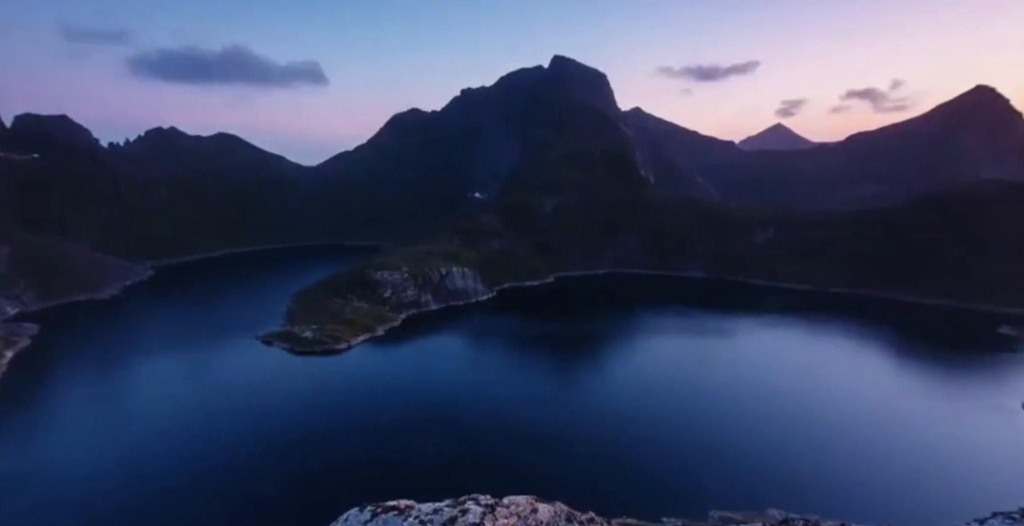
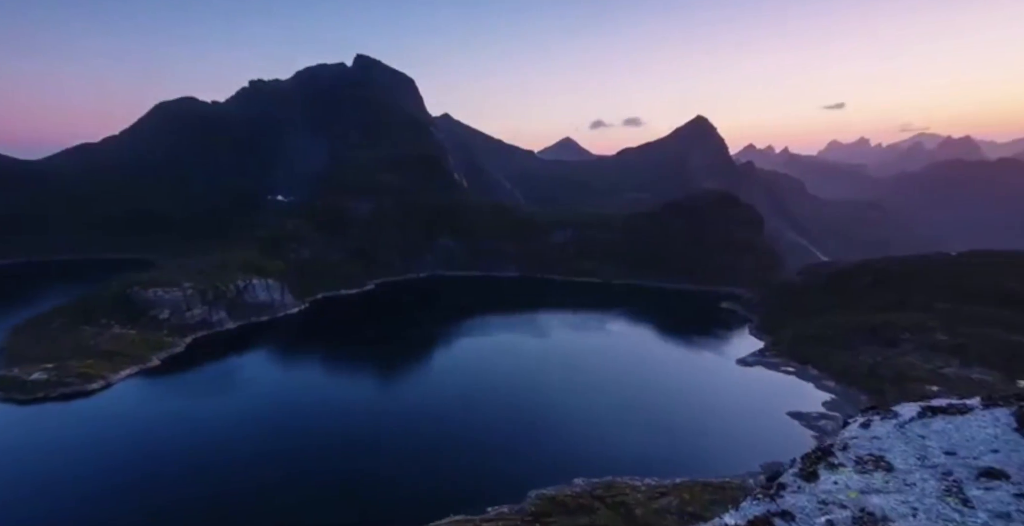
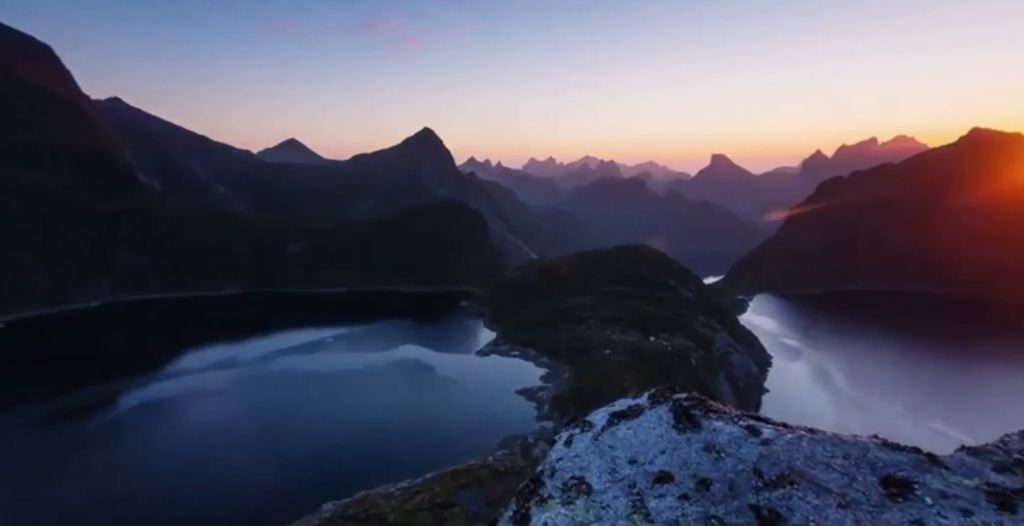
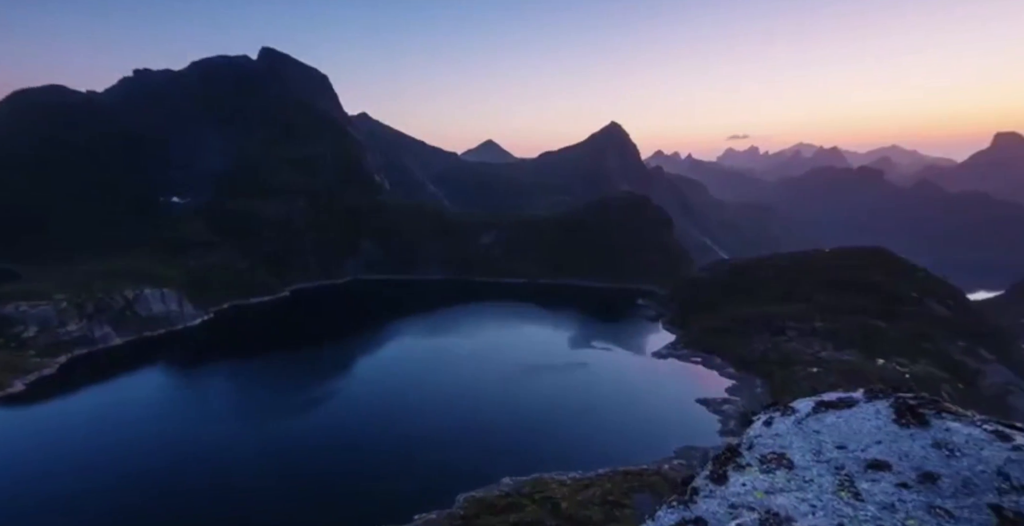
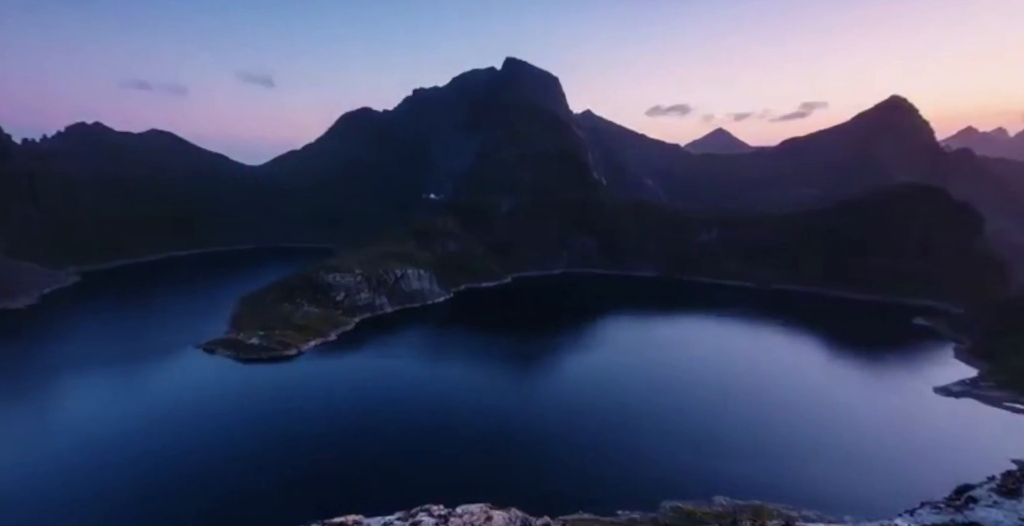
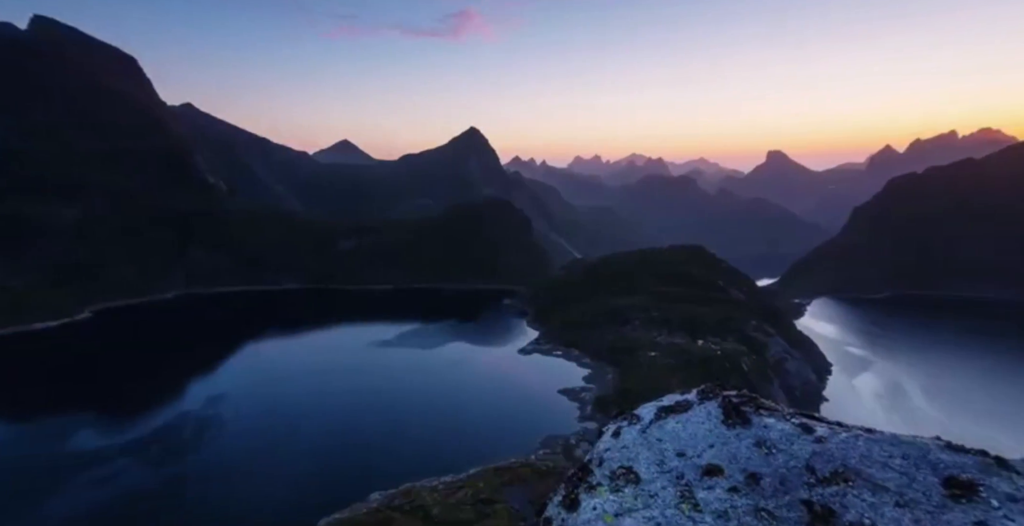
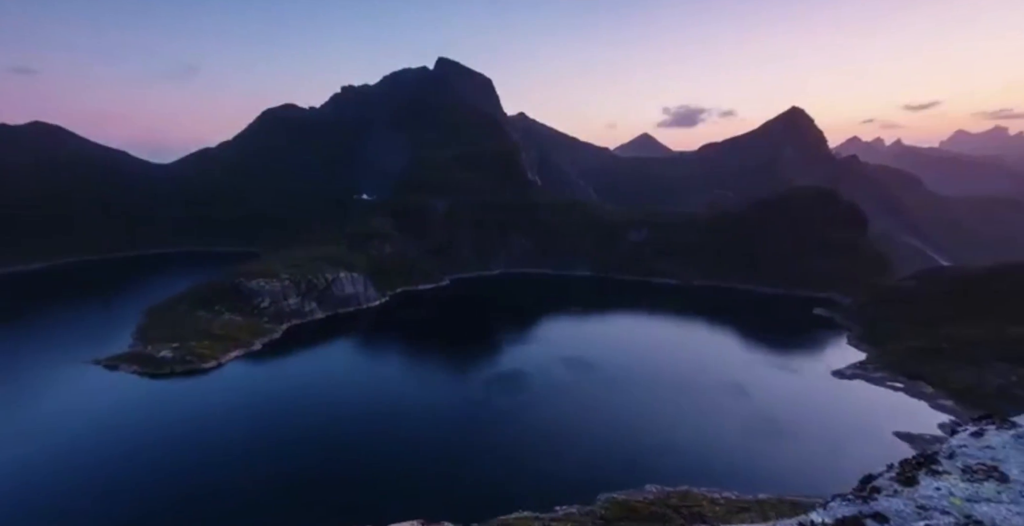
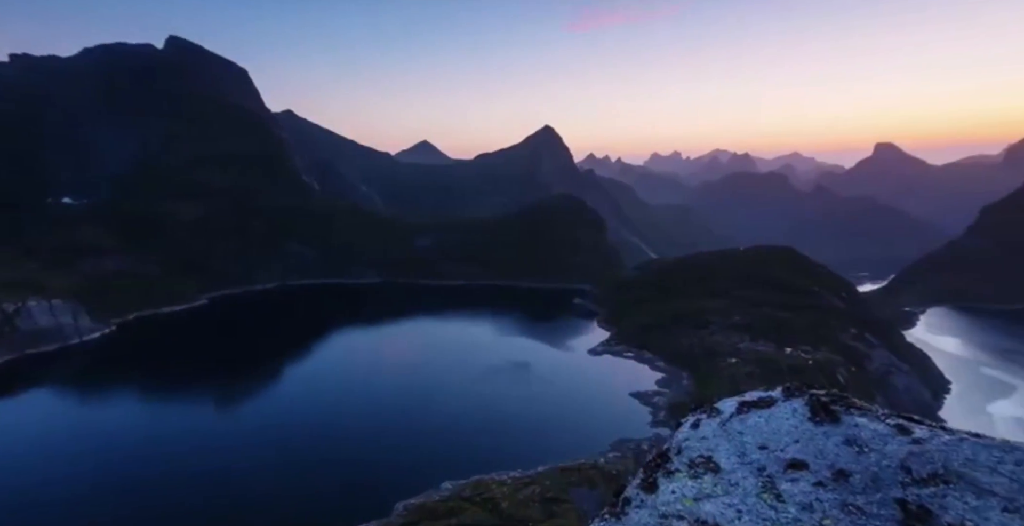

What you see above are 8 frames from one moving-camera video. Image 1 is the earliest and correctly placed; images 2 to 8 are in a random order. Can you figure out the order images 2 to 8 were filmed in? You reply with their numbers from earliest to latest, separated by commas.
5, 7, 2, 4, 8, 6, 3
